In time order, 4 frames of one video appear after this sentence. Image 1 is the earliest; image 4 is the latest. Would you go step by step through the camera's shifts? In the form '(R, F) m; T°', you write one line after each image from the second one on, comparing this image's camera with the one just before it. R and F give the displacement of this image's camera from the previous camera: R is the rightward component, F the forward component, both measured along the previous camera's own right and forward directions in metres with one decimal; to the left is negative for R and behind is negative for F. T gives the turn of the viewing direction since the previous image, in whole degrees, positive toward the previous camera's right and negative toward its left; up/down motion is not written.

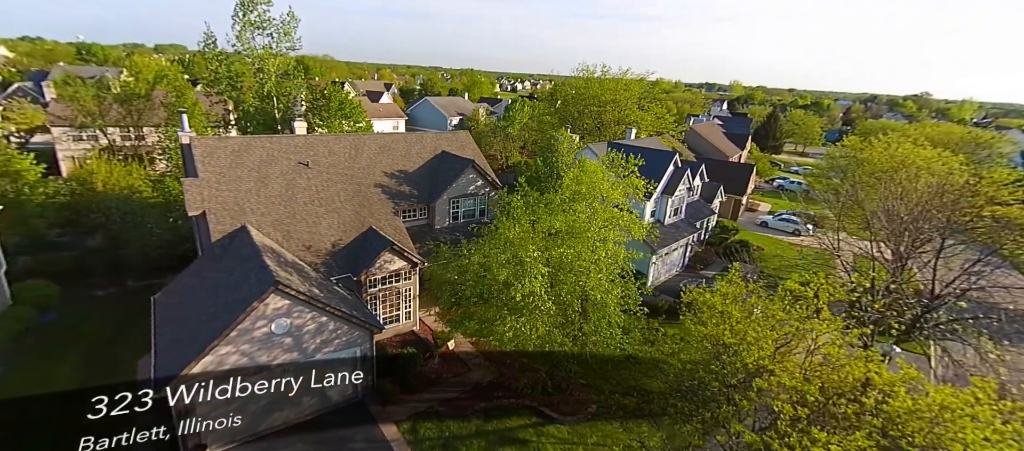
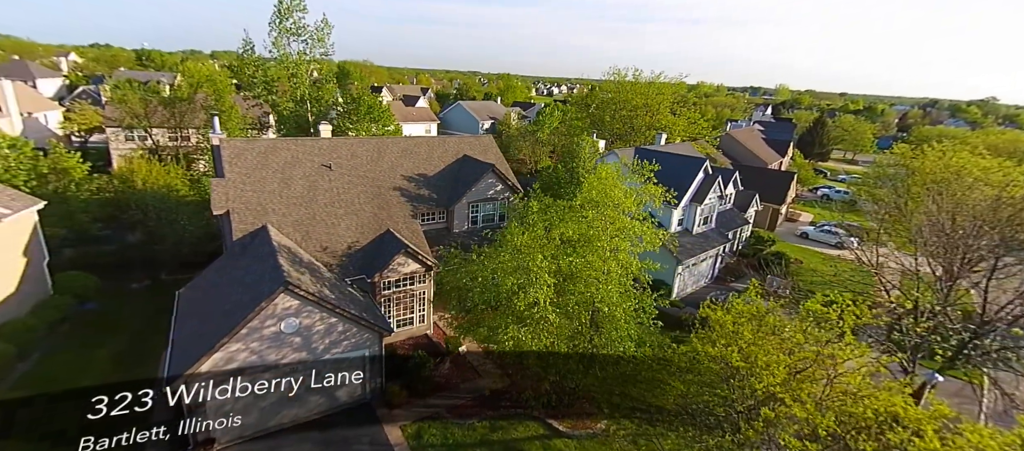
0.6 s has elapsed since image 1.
(+1.1, +0.5) m; -4°
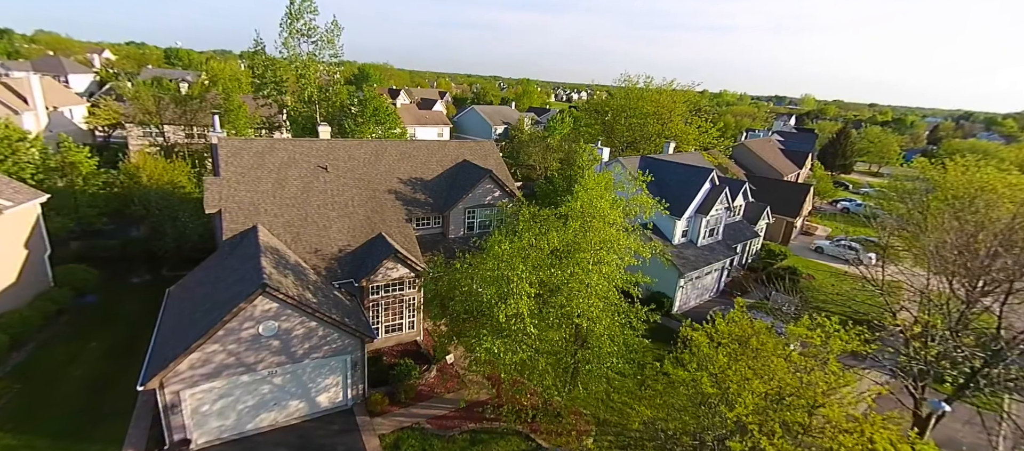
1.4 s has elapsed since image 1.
(+1.4, +0.6) m; -2°
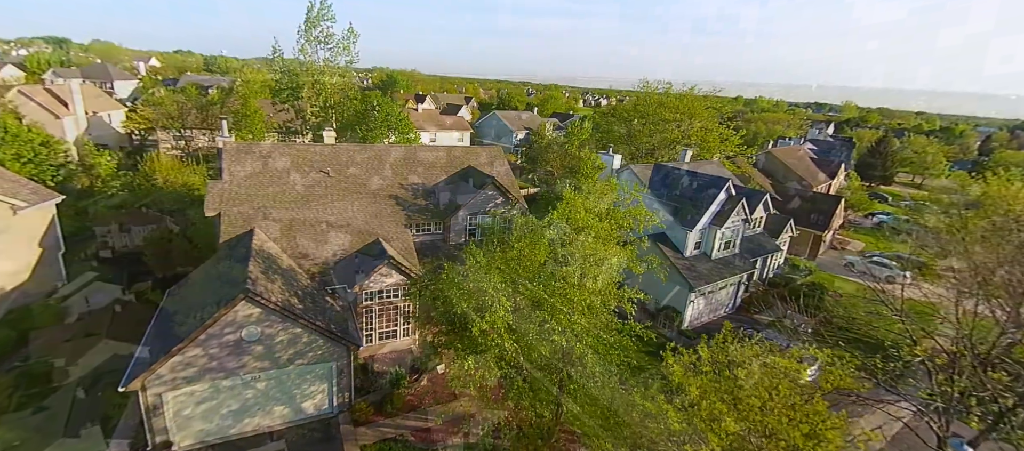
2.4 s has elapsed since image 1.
(+1.7, +0.8) m; -3°
